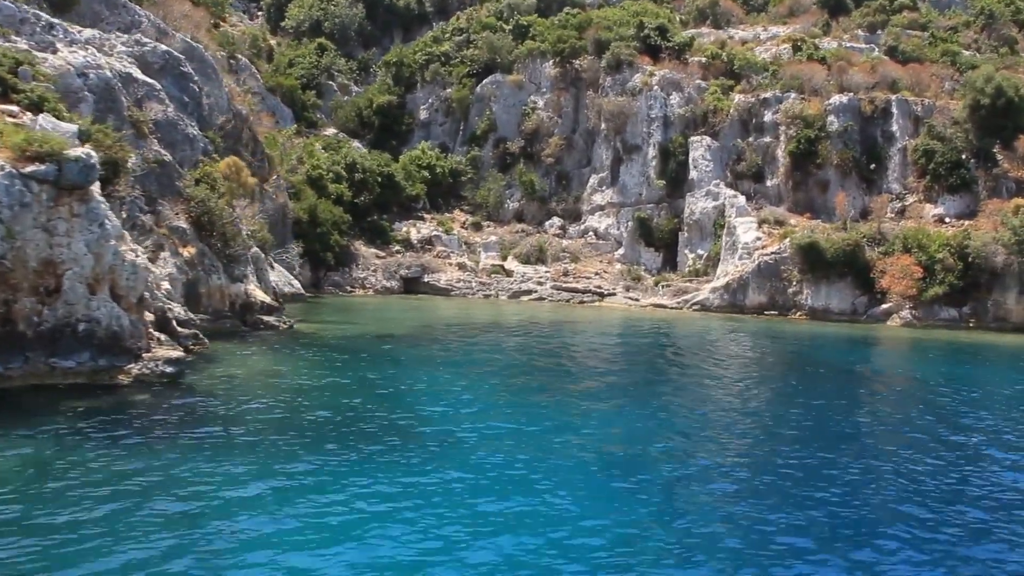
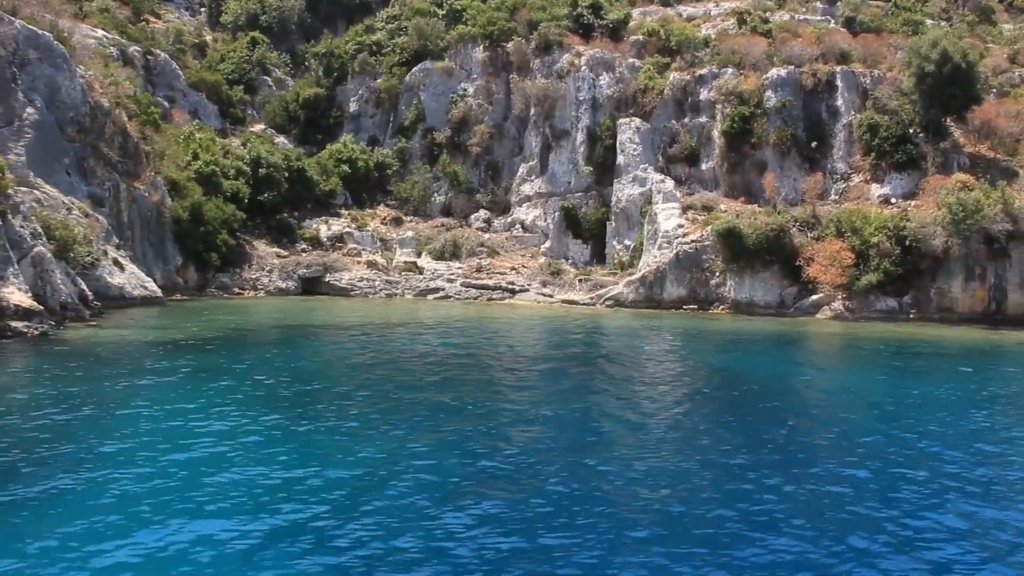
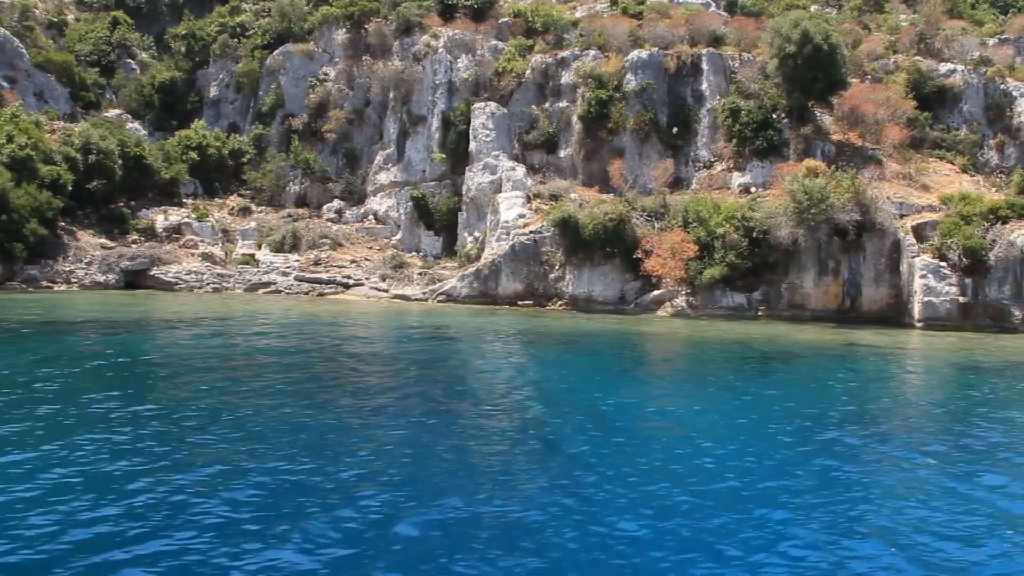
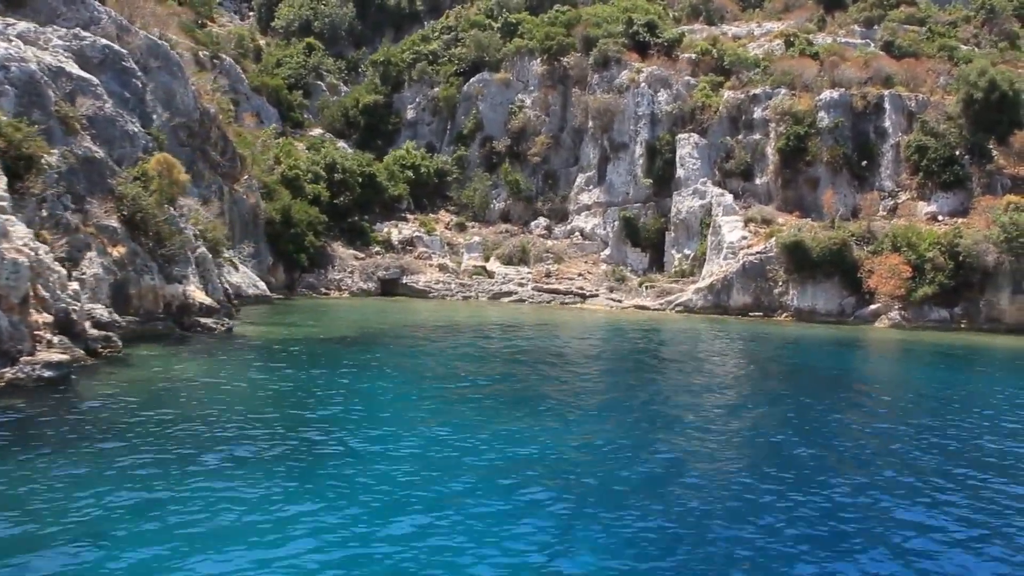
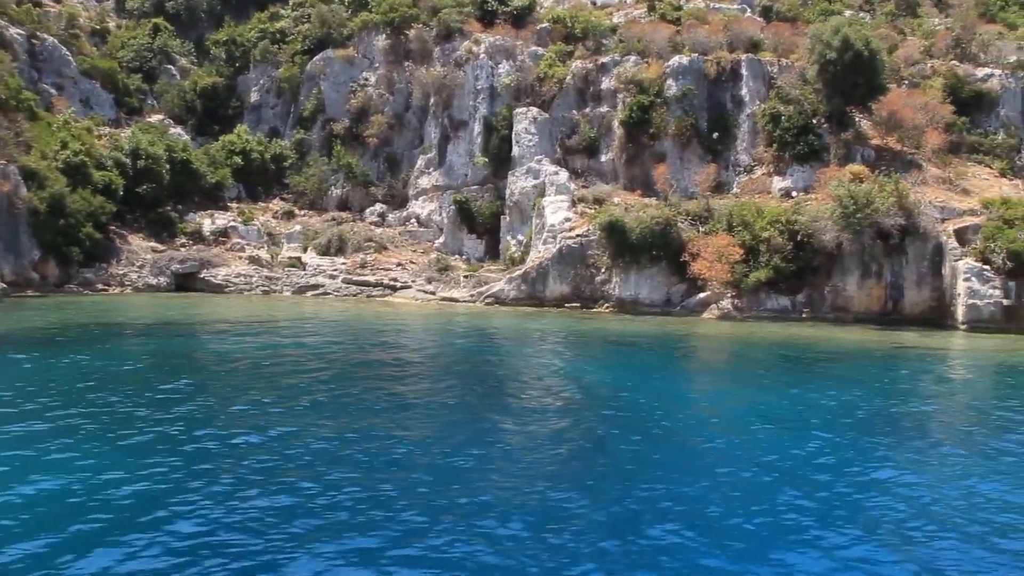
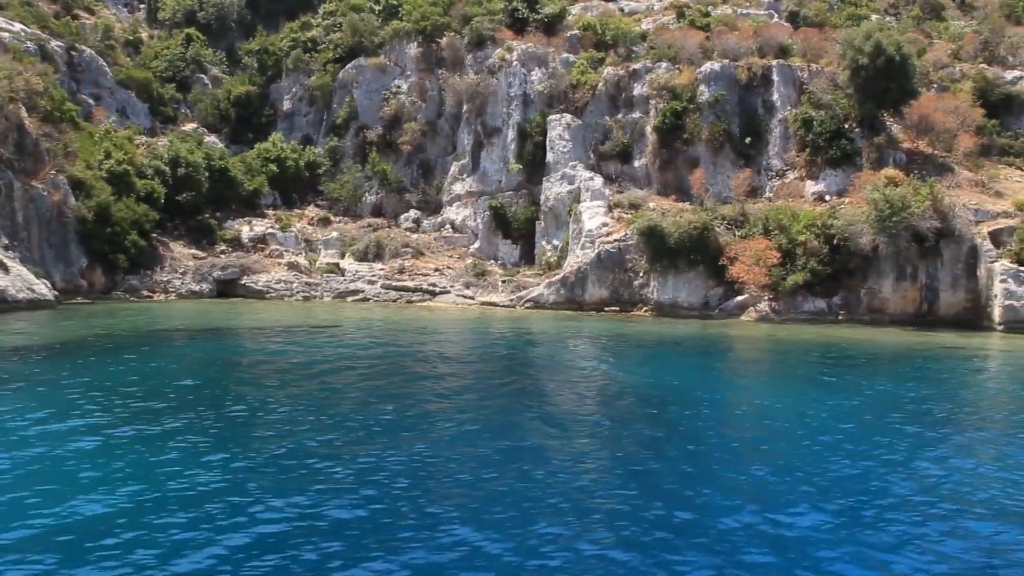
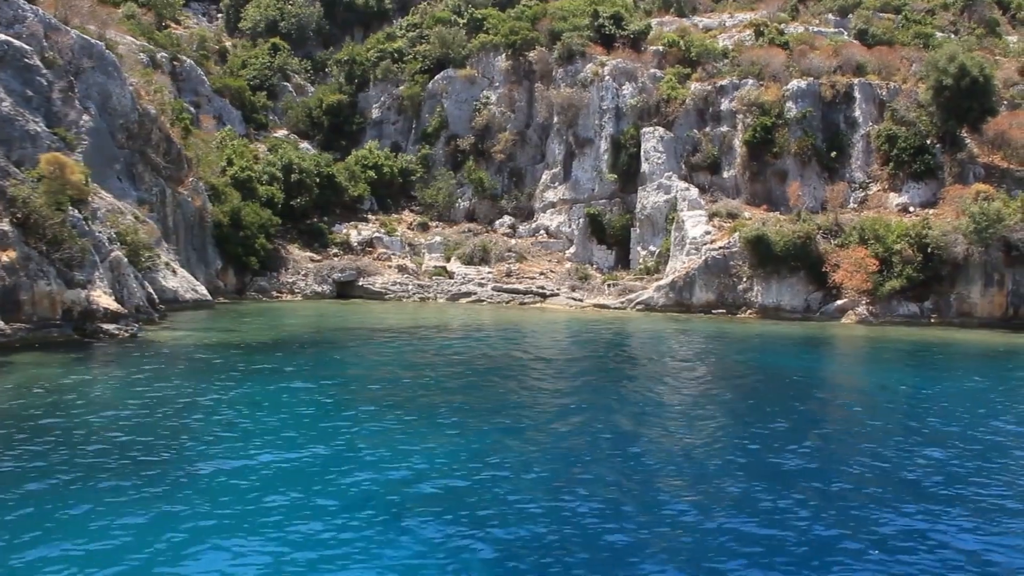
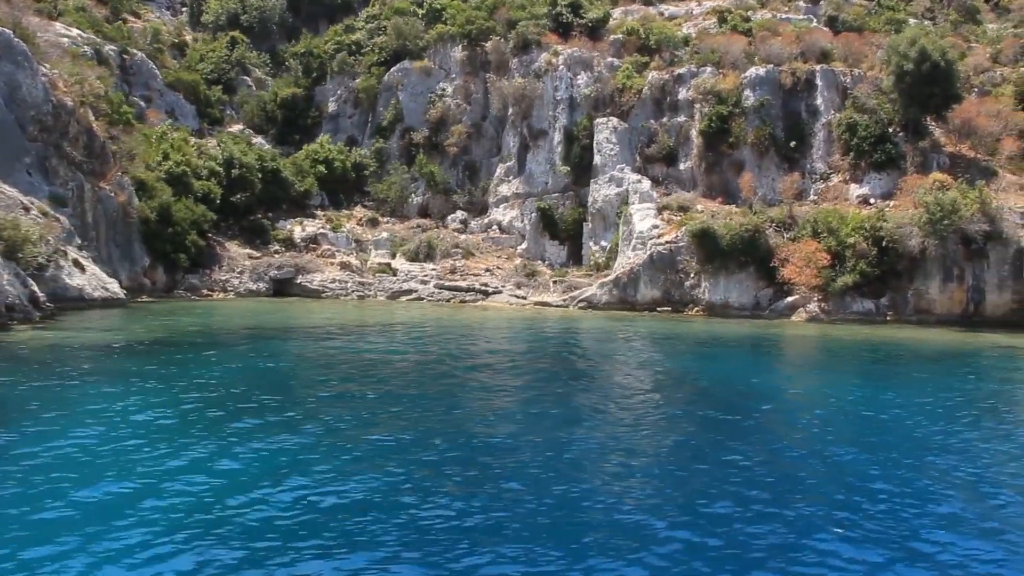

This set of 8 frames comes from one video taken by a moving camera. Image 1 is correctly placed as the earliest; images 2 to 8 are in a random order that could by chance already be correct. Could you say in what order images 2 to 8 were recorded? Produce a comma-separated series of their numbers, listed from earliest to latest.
4, 7, 2, 8, 6, 5, 3
